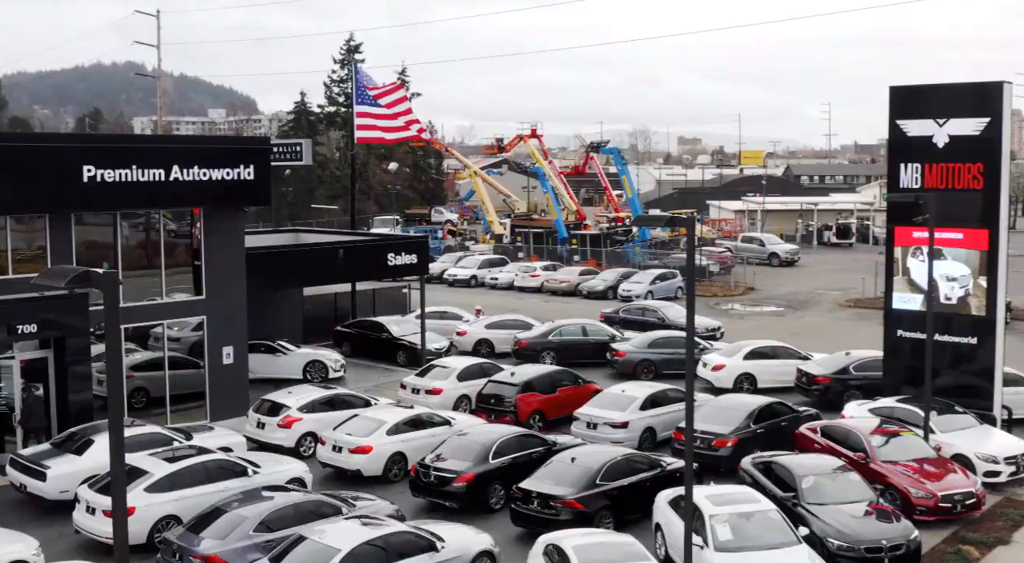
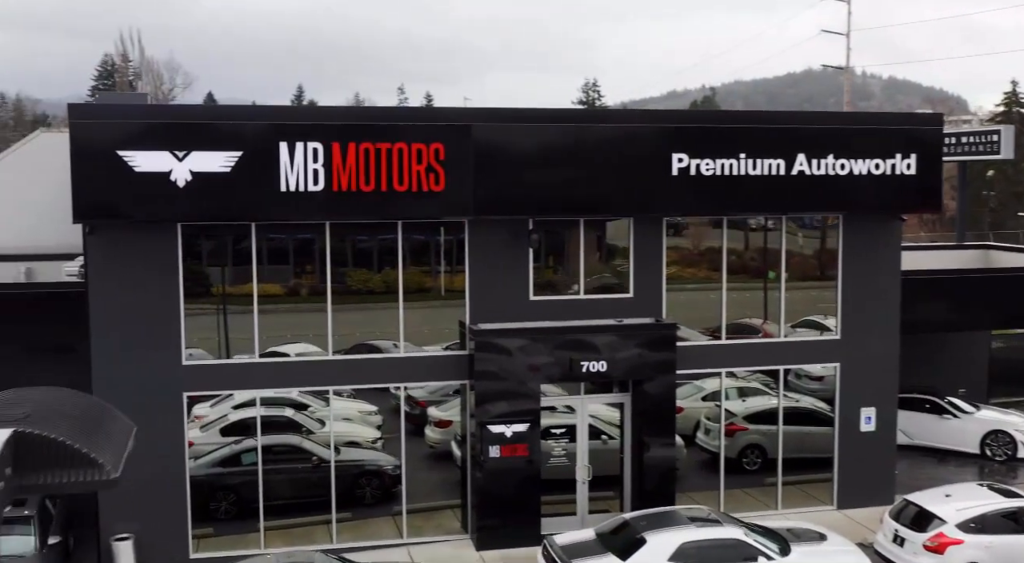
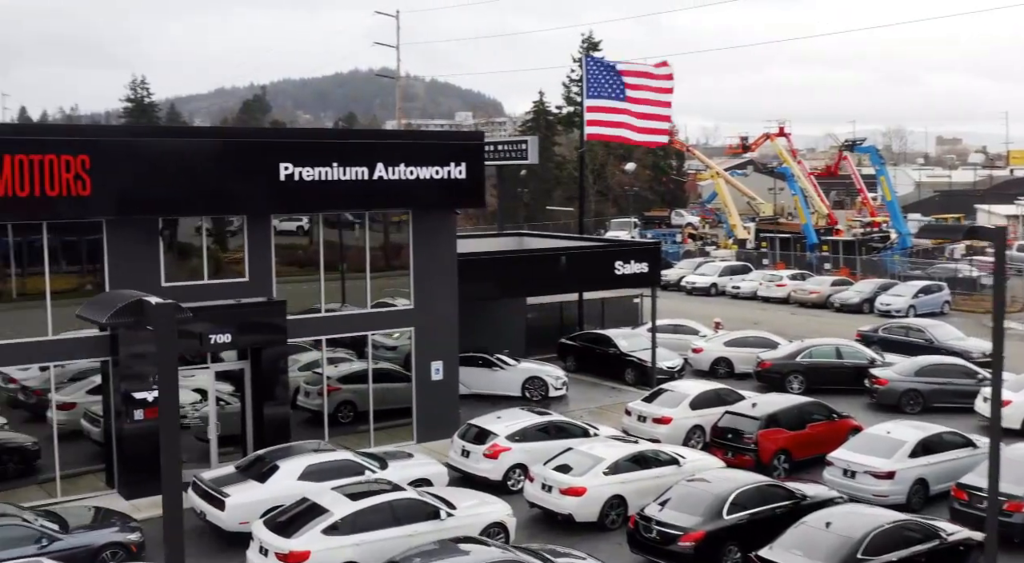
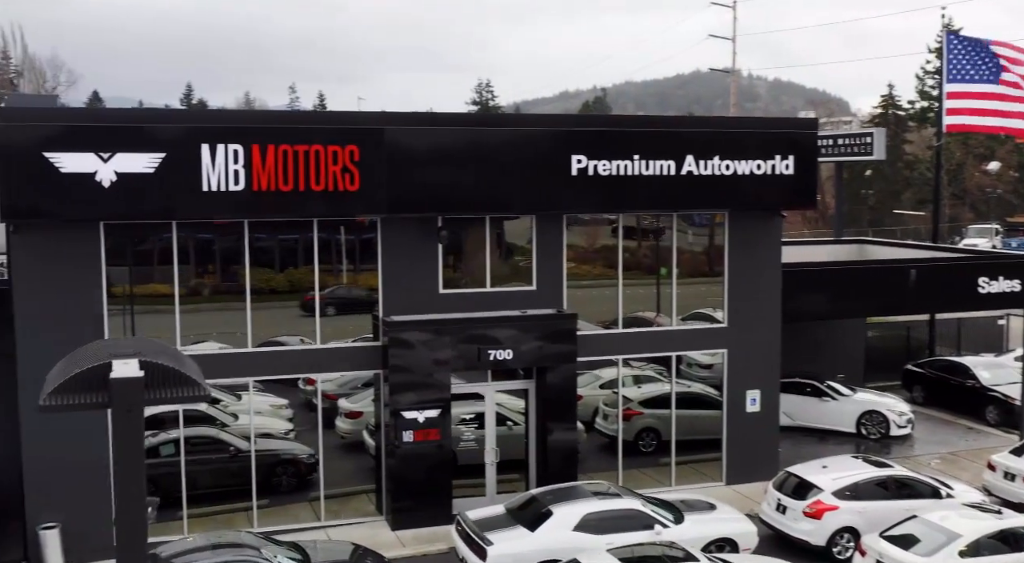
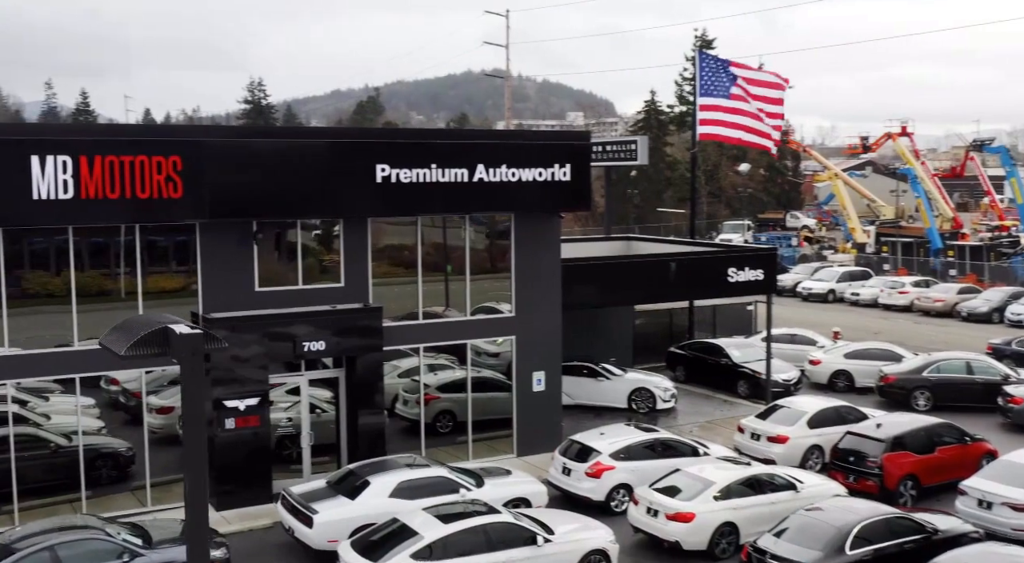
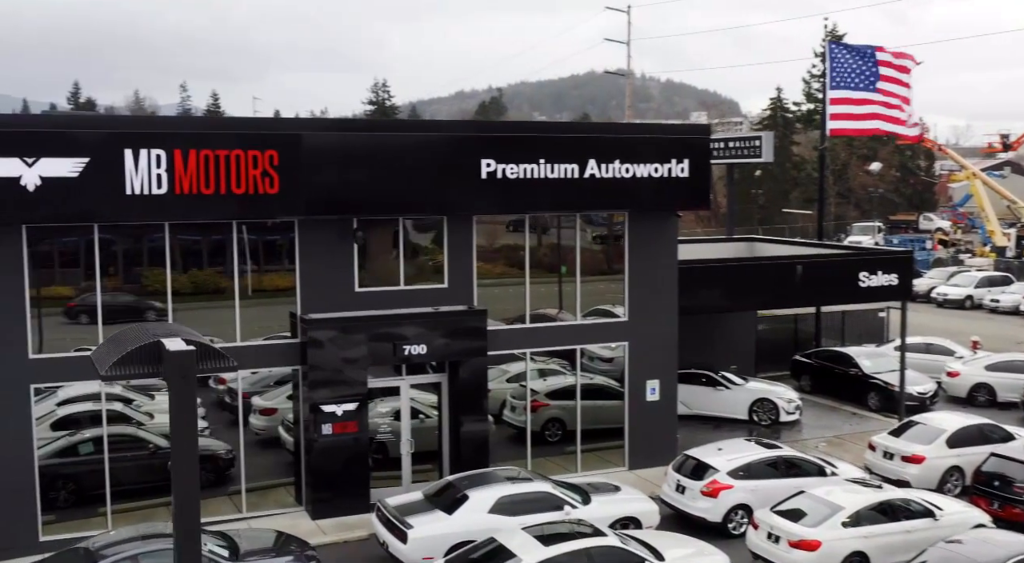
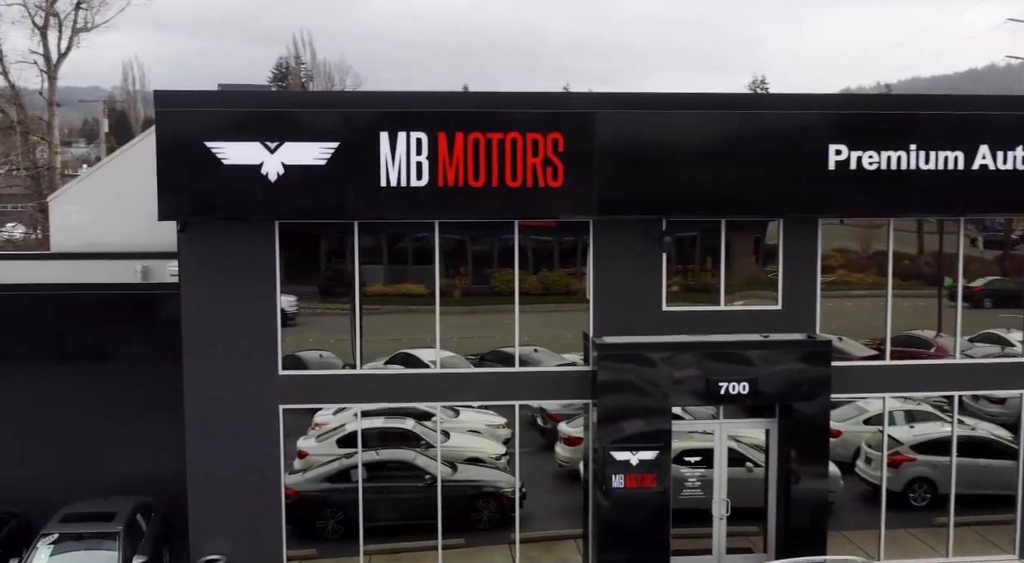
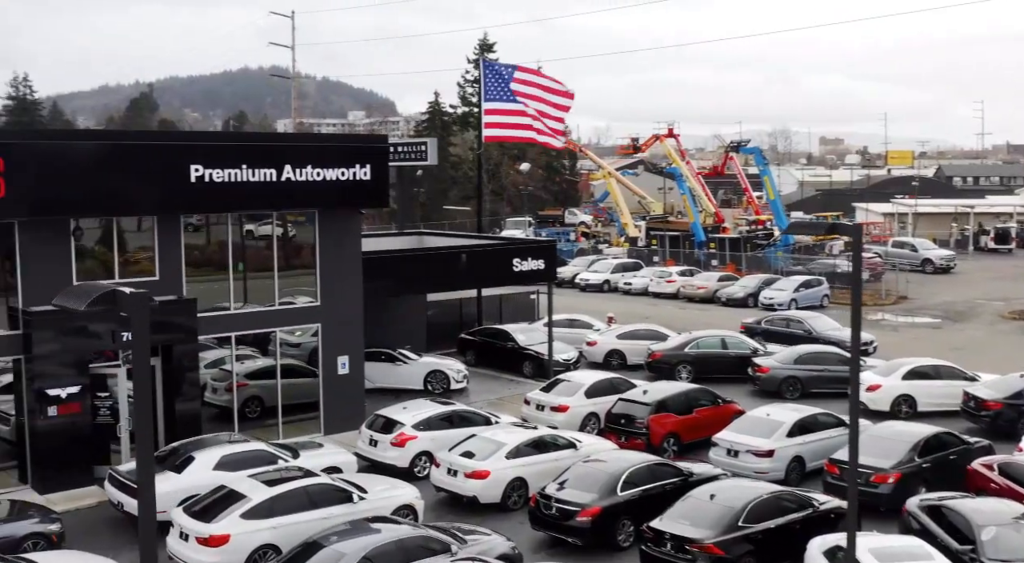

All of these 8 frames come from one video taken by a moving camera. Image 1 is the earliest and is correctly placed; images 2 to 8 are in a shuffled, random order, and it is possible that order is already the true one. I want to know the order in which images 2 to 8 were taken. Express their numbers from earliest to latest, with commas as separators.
8, 3, 5, 6, 4, 2, 7
